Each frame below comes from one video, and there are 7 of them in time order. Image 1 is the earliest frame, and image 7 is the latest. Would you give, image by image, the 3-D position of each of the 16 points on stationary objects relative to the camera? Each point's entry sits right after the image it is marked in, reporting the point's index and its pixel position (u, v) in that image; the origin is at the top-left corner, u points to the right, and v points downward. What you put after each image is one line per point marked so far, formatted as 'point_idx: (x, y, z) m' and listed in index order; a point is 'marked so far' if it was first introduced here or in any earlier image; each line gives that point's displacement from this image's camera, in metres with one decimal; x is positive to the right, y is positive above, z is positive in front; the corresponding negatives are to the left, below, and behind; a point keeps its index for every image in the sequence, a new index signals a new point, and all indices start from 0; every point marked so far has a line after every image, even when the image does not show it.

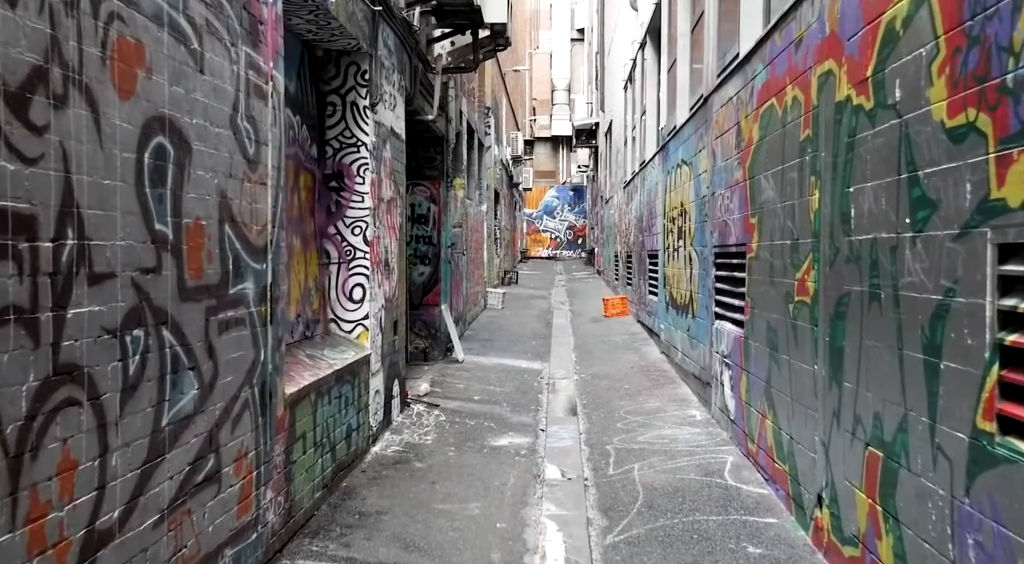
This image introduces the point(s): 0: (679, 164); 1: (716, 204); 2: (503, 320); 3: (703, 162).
0: (+2.0, +1.4, +10.3) m
1: (+1.8, +0.7, +8.0) m
2: (-0.2, -0.7, +16.2) m
3: (+1.9, +1.2, +8.7) m
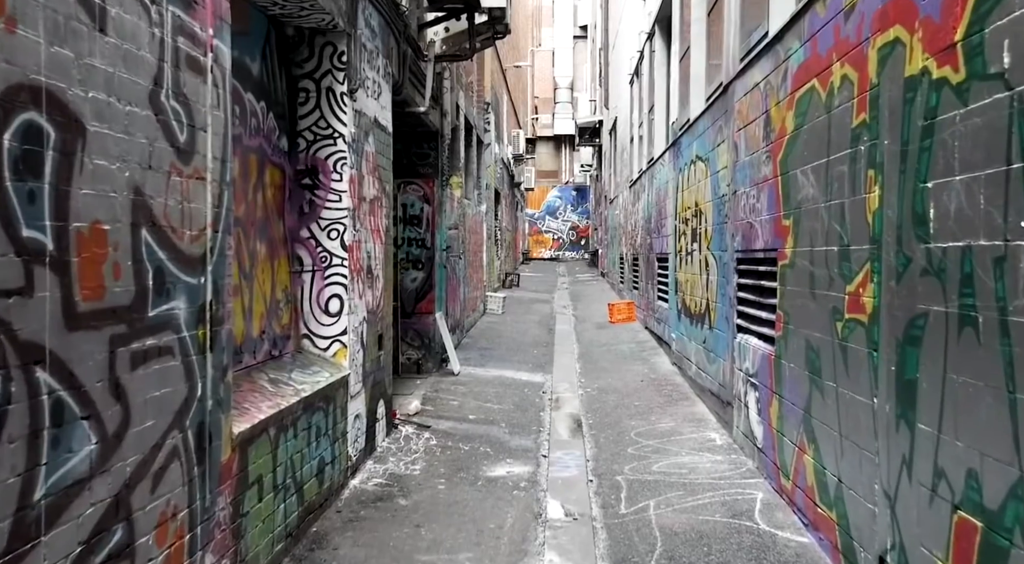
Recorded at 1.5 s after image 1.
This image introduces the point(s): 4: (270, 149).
0: (+1.9, +1.3, +9.5) m
1: (+1.8, +0.6, +7.1) m
2: (-0.2, -0.8, +15.4) m
3: (+1.9, +1.1, +7.8) m
4: (-1.5, +0.8, +5.6) m
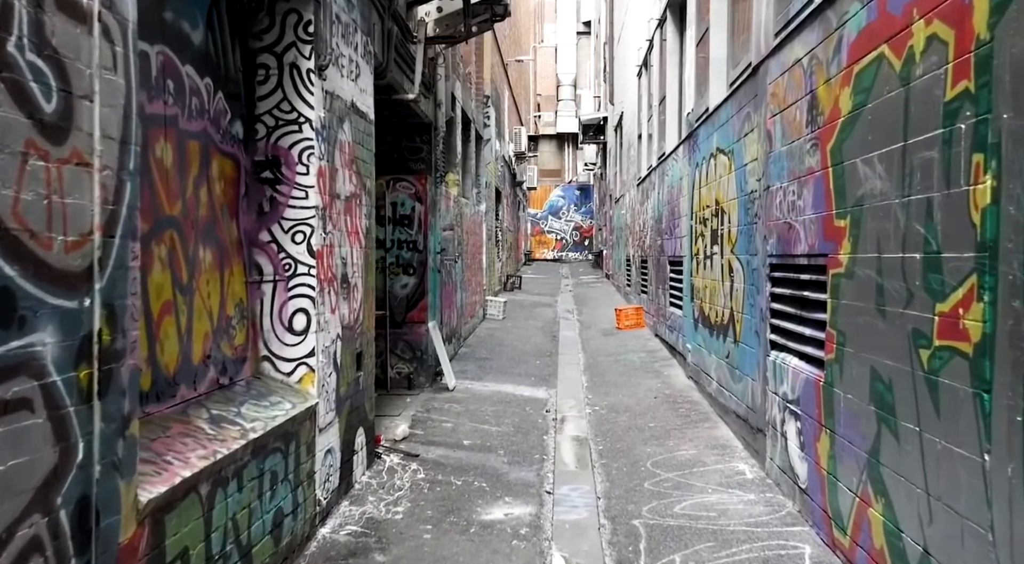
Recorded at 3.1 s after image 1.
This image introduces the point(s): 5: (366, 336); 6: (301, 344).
0: (+1.9, +1.2, +8.6) m
1: (+1.8, +0.6, +6.2) m
2: (-0.1, -0.8, +14.5) m
3: (+1.8, +1.0, +6.9) m
4: (-1.5, +0.8, +4.6) m
5: (-1.1, -0.4, +6.5) m
6: (-1.2, -0.4, +5.1) m
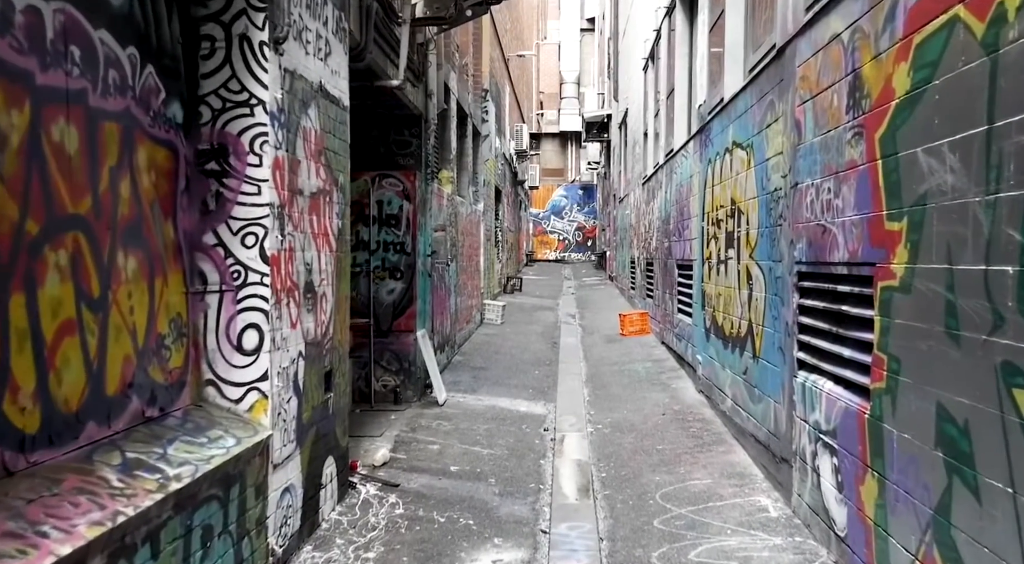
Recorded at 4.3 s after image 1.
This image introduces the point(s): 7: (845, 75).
0: (+1.9, +1.2, +7.8) m
1: (+1.7, +0.5, +5.4) m
2: (-0.2, -0.9, +13.7) m
3: (+1.8, +1.0, +6.1) m
4: (-1.6, +0.7, +3.9) m
5: (-1.1, -0.4, +5.7) m
6: (-1.3, -0.4, +4.3) m
7: (+1.7, +1.1, +4.6) m
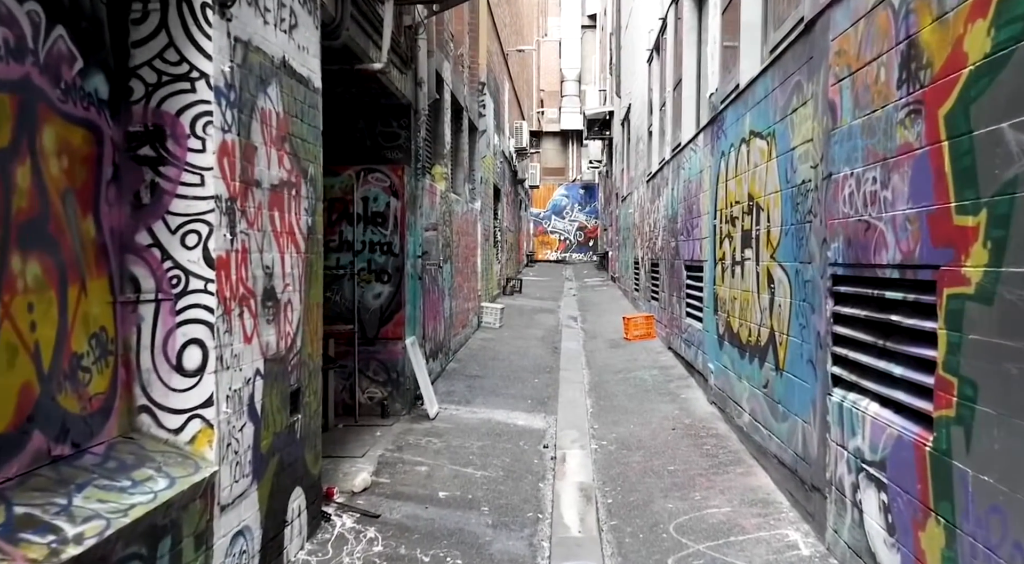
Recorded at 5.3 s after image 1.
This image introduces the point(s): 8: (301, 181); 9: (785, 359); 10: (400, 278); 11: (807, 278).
0: (+1.9, +1.2, +7.1) m
1: (+1.7, +0.5, +4.7) m
2: (-0.2, -0.9, +13.0) m
3: (+1.8, +1.0, +5.4) m
4: (-1.6, +0.7, +3.2) m
5: (-1.1, -0.5, +5.0) m
6: (-1.3, -0.4, +3.6) m
7: (+1.7, +1.0, +3.9) m
8: (-1.1, +0.5, +4.8) m
9: (+1.8, -0.5, +5.8) m
10: (-1.0, 0.0, +8.2) m
11: (+1.8, 0.0, +5.3) m
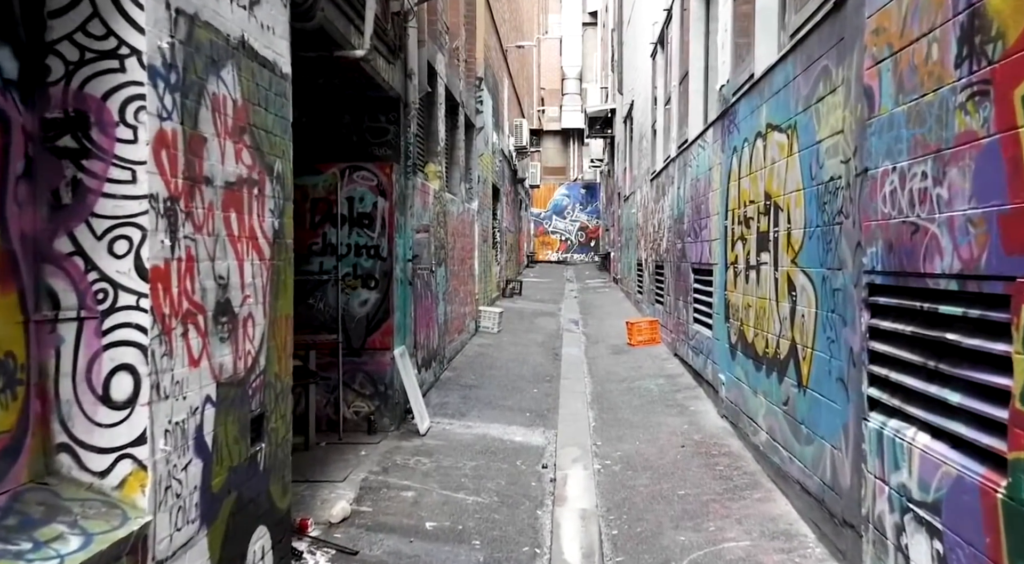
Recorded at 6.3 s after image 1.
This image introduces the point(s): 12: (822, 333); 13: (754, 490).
0: (+1.8, +1.1, +6.5) m
1: (+1.7, +0.4, +4.1) m
2: (-0.2, -1.0, +12.4) m
3: (+1.7, +0.9, +4.8) m
4: (-1.6, +0.6, +2.6) m
5: (-1.2, -0.5, +4.4) m
6: (-1.3, -0.5, +3.1) m
7: (+1.6, +1.0, +3.3) m
8: (-1.2, +0.5, +4.3) m
9: (+1.8, -0.5, +5.3) m
10: (-1.1, 0.0, +7.6) m
11: (+1.7, 0.0, +4.7) m
12: (+1.7, -0.3, +5.0) m
13: (+1.6, -1.4, +6.0) m
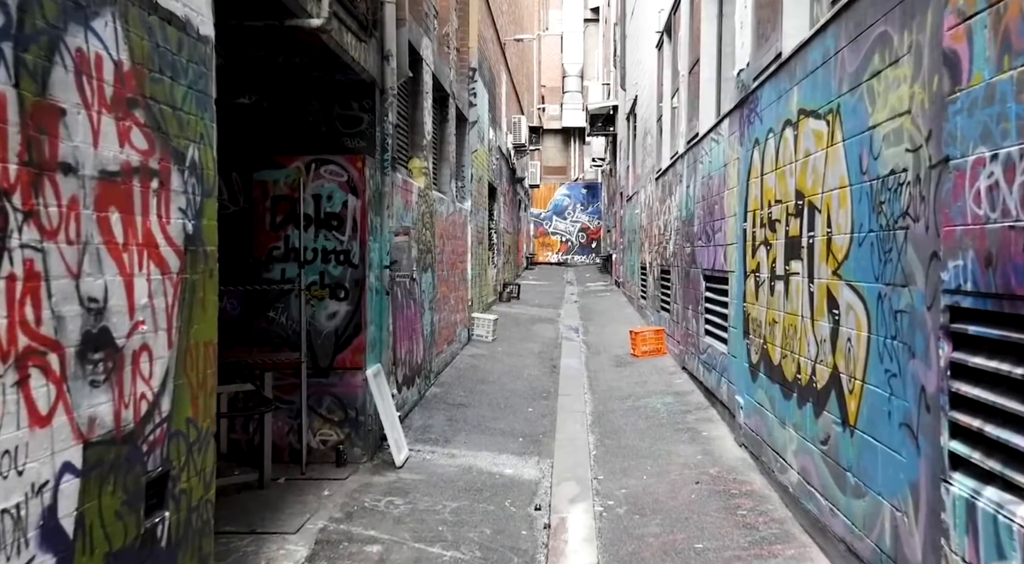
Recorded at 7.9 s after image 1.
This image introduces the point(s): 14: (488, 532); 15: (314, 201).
0: (+1.8, +1.0, +5.6) m
1: (+1.6, +0.3, +3.2) m
2: (-0.3, -1.1, +11.5) m
3: (+1.7, +0.8, +3.9) m
4: (-1.7, +0.6, +1.6) m
5: (-1.3, -0.6, +3.5) m
6: (-1.4, -0.6, +2.1) m
7: (+1.6, +0.9, +2.3) m
8: (-1.3, +0.4, +3.3) m
9: (+1.7, -0.6, +4.3) m
10: (-1.1, -0.1, +6.6) m
11: (+1.6, -0.1, +3.7) m
12: (+1.6, -0.4, +4.0) m
13: (+1.5, -1.5, +5.0) m
14: (-0.1, -1.5, +5.4) m
15: (-1.5, +0.6, +6.6) m
